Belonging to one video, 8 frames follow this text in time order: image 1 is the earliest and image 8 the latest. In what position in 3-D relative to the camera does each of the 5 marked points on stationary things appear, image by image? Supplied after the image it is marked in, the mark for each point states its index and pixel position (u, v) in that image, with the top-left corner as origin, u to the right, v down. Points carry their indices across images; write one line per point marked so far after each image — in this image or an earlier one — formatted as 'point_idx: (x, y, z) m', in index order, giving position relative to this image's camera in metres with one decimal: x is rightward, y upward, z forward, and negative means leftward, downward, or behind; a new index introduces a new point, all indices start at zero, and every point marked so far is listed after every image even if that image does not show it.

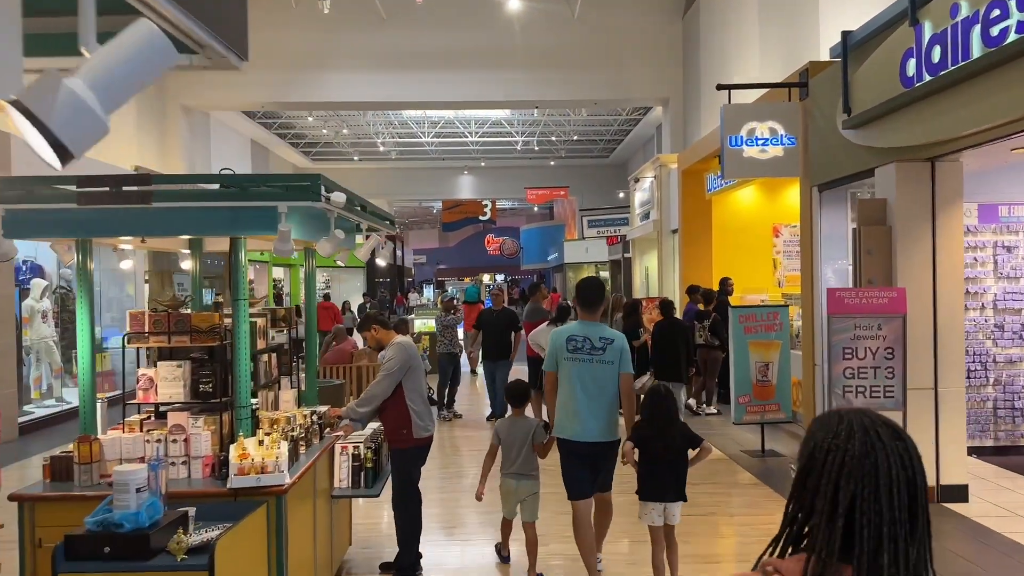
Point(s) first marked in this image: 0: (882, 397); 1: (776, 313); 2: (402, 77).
0: (+2.2, -0.6, +4.6) m
1: (+2.1, -0.2, +6.1) m
2: (-1.8, +3.4, +12.5) m
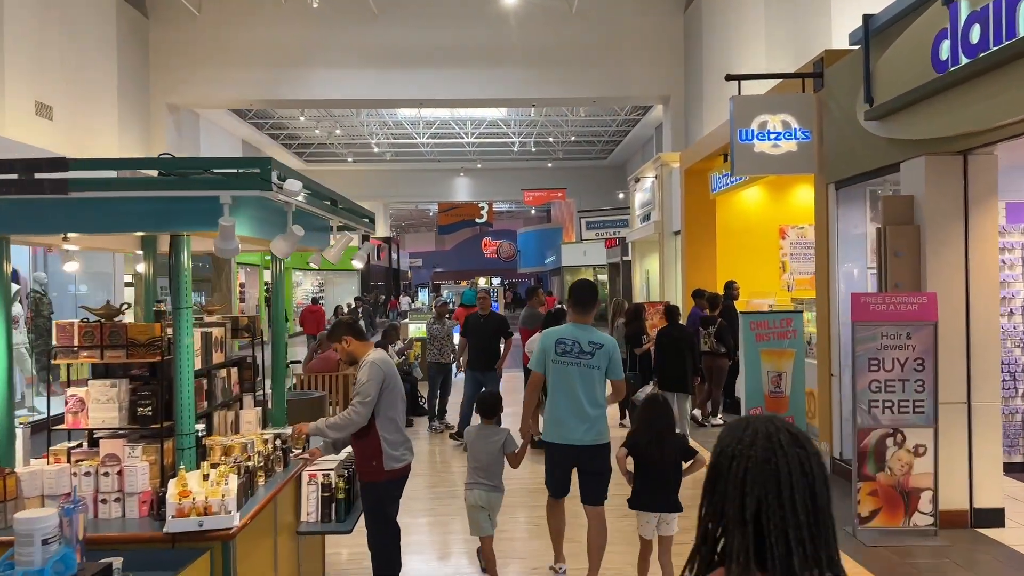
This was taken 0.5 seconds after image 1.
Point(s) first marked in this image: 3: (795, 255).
0: (+2.1, -0.7, +4.2) m
1: (+2.0, -0.2, +5.7) m
2: (-1.8, +3.3, +12.1) m
3: (+3.4, +0.4, +9.4) m
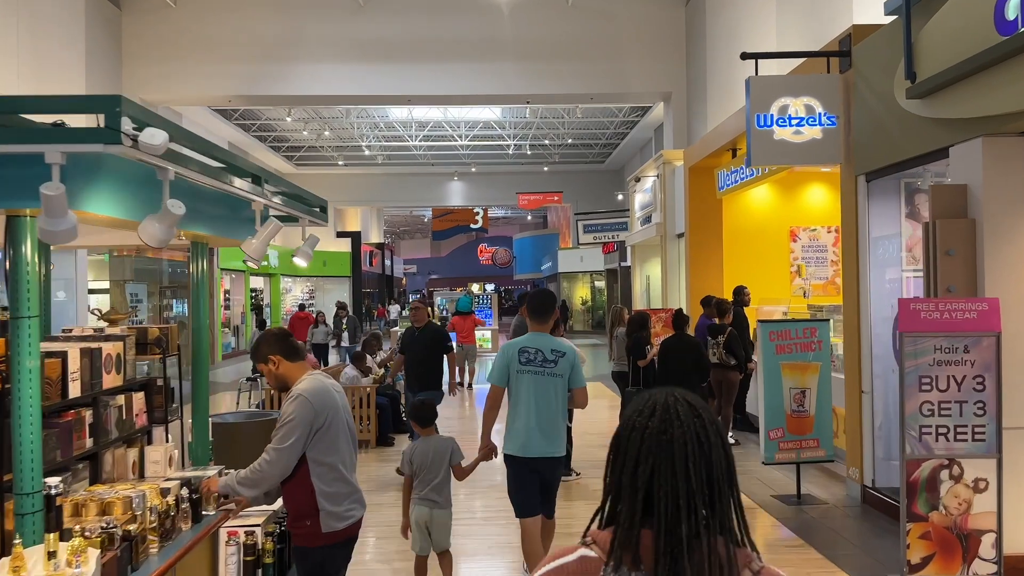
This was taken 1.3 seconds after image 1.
0: (+2.1, -0.7, +3.5) m
1: (+1.9, -0.3, +5.0) m
2: (-1.9, +3.2, +11.5) m
3: (+3.3, +0.3, +8.7) m
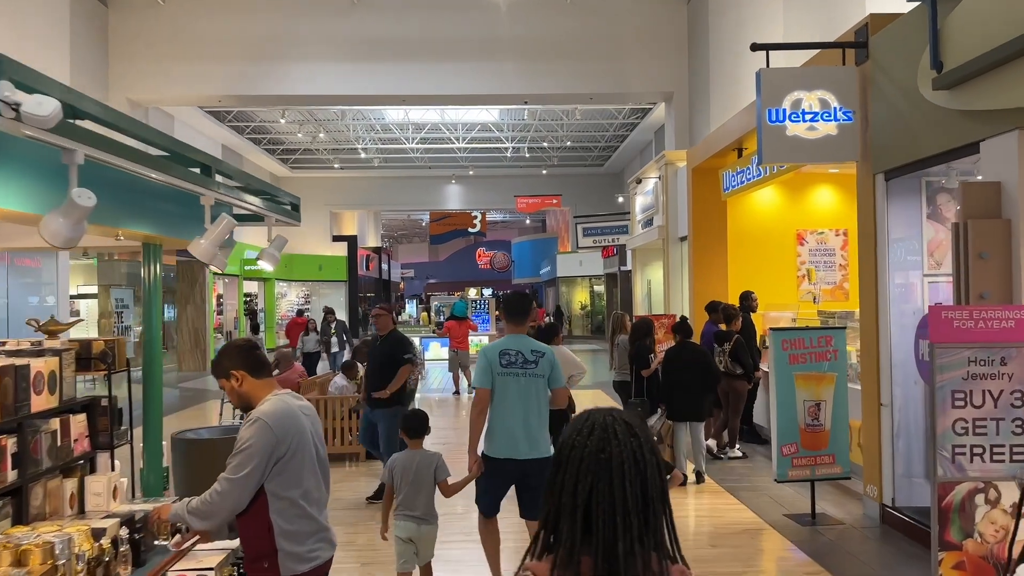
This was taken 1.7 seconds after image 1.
0: (+2.0, -0.7, +3.2) m
1: (+1.9, -0.3, +4.7) m
2: (-2.0, +3.2, +11.2) m
3: (+3.3, +0.3, +8.4) m
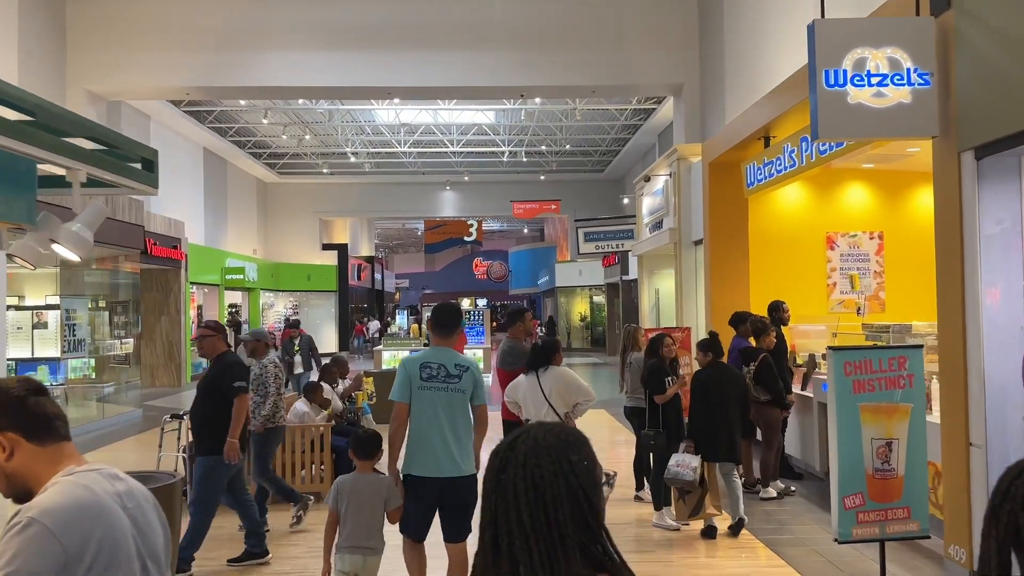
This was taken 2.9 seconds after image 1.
0: (+2.0, -0.7, +2.2) m
1: (+1.9, -0.3, +3.7) m
2: (-2.0, +3.0, +10.3) m
3: (+3.2, +0.2, +7.4) m
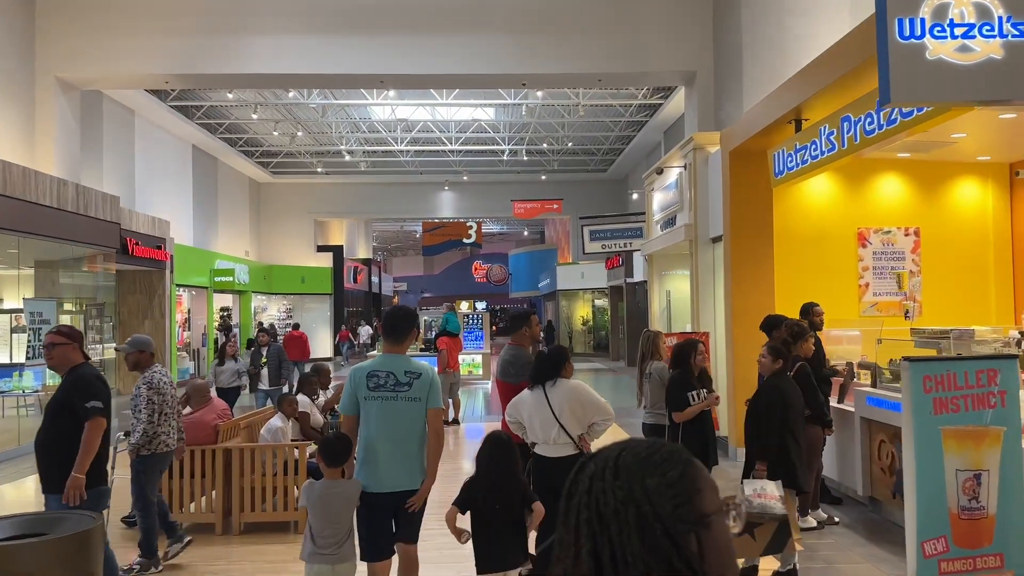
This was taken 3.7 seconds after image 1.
0: (+2.0, -0.7, +1.6) m
1: (+1.9, -0.3, +3.0) m
2: (-2.0, +3.0, +9.6) m
3: (+3.2, +0.2, +6.8) m
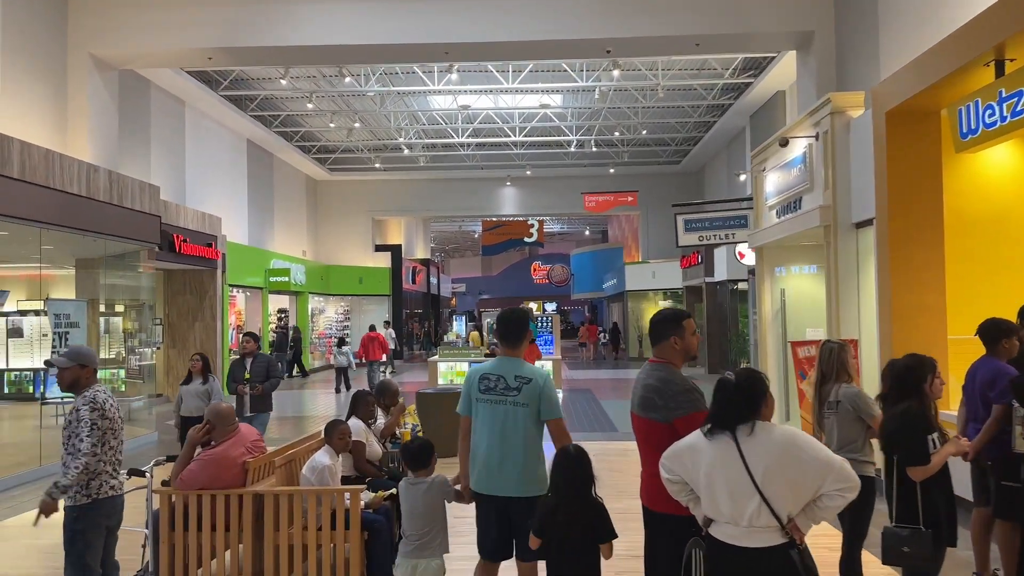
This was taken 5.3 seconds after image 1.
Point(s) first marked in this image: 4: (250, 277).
0: (+2.3, -0.7, +0.1) m
1: (+2.3, -0.3, +1.6) m
2: (-1.1, +3.0, +8.4) m
3: (+3.9, +0.2, +5.2) m
4: (-5.4, +0.2, +15.9) m
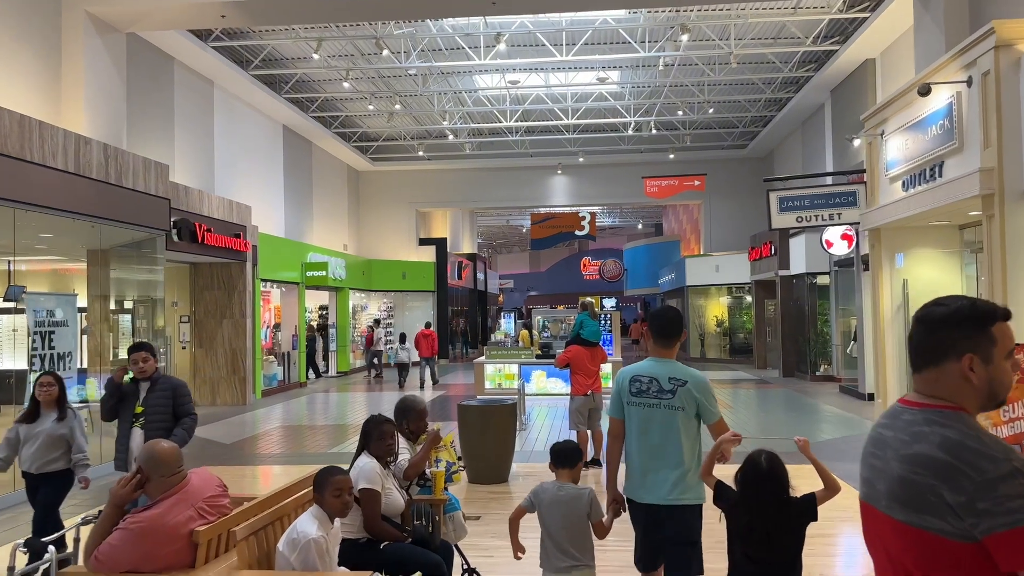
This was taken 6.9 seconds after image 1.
0: (+2.4, -0.6, -1.3) m
1: (+2.4, -0.2, +0.2) m
2: (-0.6, +3.1, +7.2) m
3: (+4.3, +0.3, +3.7) m
4: (-4.4, +0.3, +14.9) m
